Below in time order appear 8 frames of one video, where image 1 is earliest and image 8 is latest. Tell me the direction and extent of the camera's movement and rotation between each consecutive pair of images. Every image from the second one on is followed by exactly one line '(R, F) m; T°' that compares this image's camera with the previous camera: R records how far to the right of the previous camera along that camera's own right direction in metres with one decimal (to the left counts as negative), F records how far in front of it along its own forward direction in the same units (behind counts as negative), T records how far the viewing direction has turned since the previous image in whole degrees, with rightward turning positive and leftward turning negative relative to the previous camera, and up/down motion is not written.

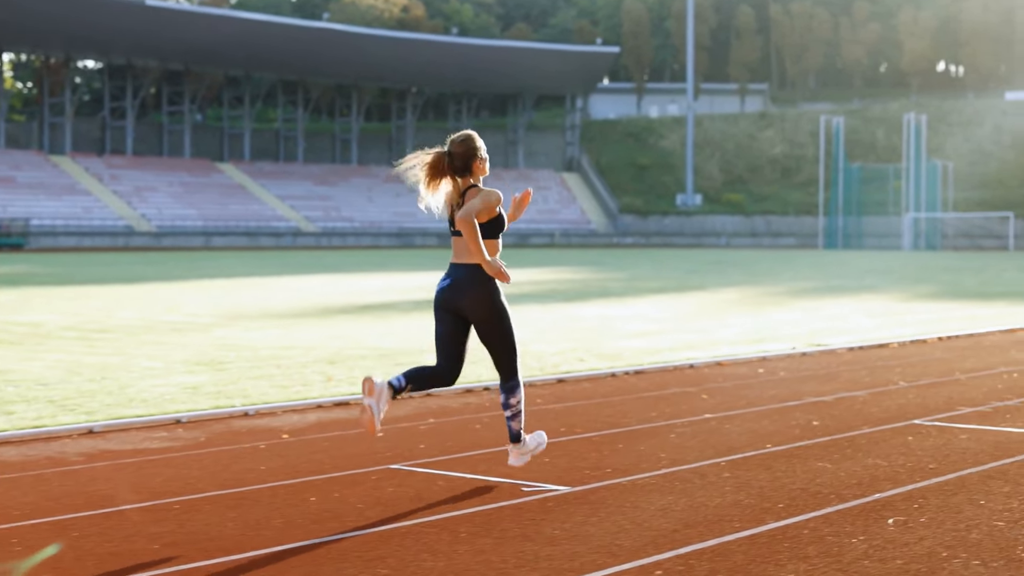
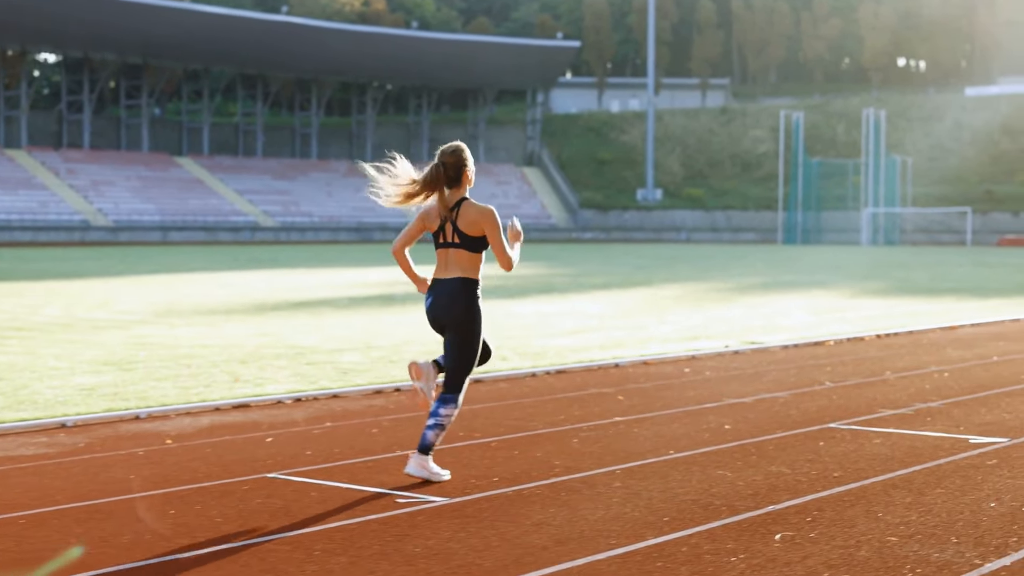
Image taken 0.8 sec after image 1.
(+0.3, +0.3) m; +1°
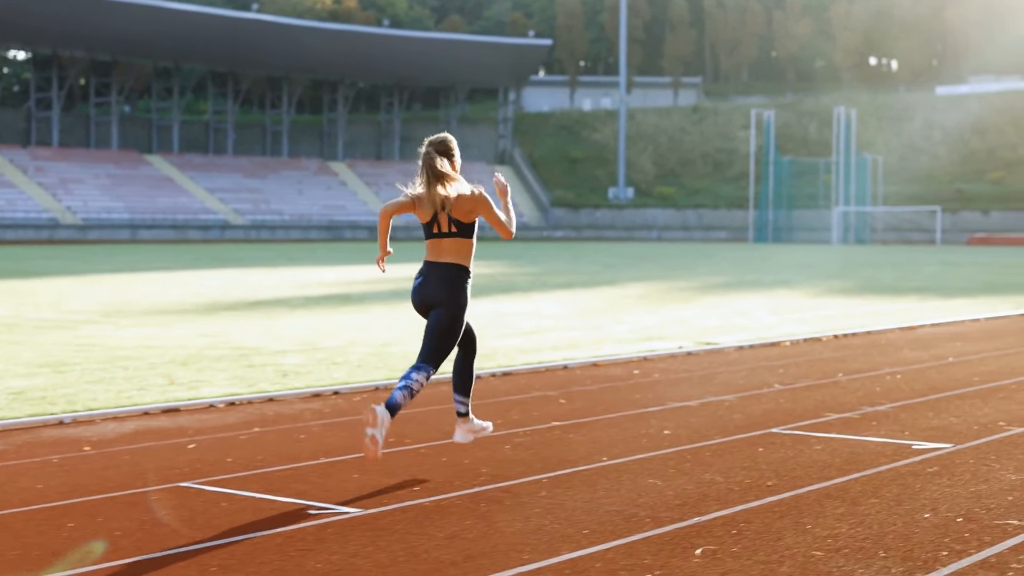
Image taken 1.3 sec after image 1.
(+0.2, +0.2) m; +1°
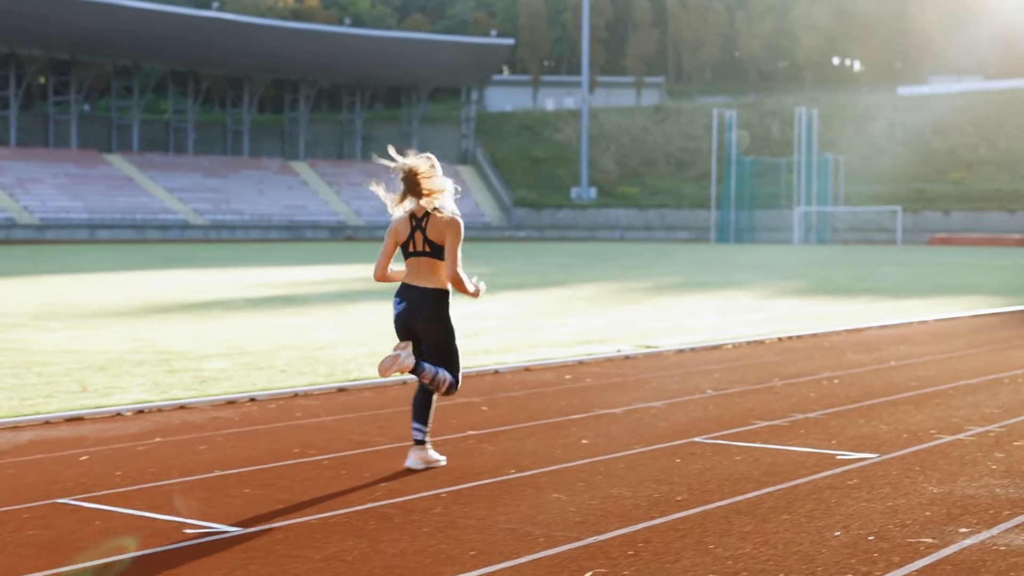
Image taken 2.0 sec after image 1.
(+0.2, +0.3) m; +1°
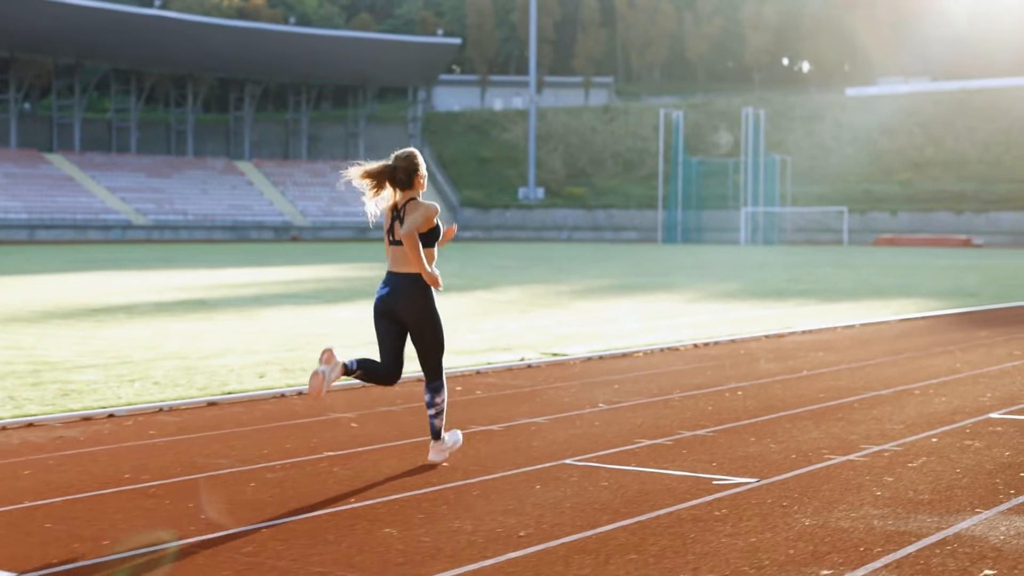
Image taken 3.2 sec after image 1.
(+0.3, +0.5) m; +2°
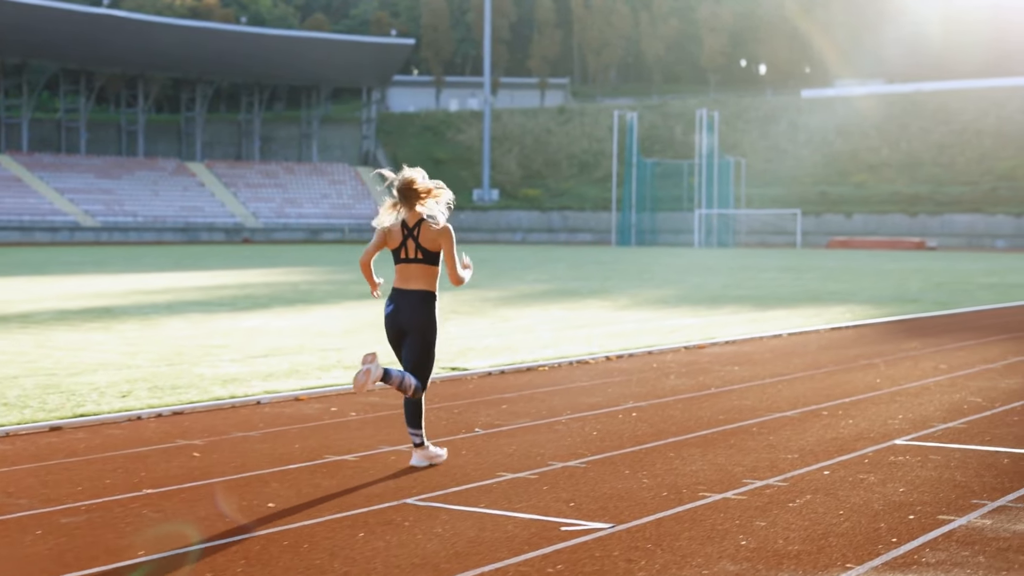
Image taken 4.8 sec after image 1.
(+0.4, +0.6) m; +1°
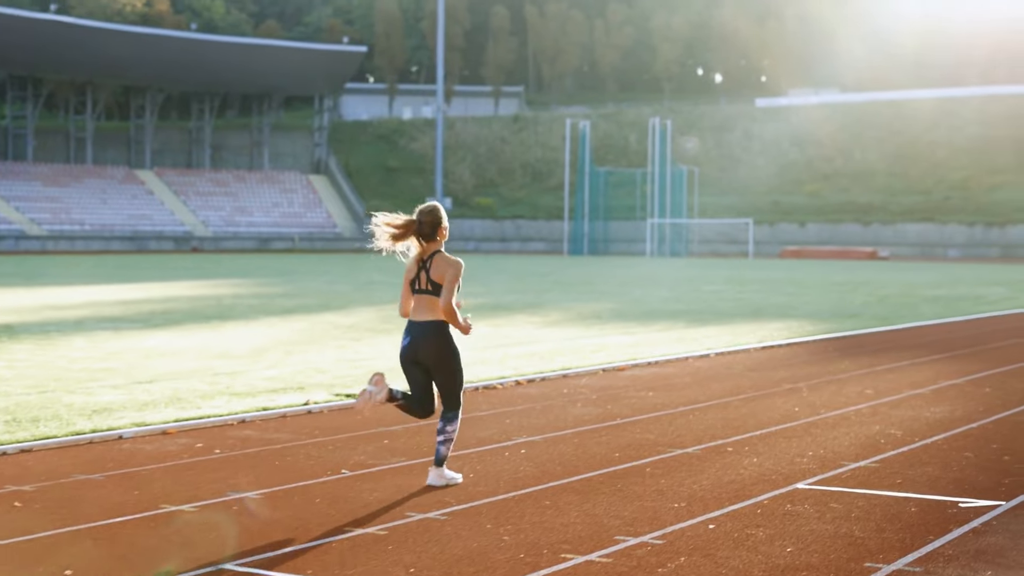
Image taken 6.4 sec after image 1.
(+0.3, +0.6) m; +1°
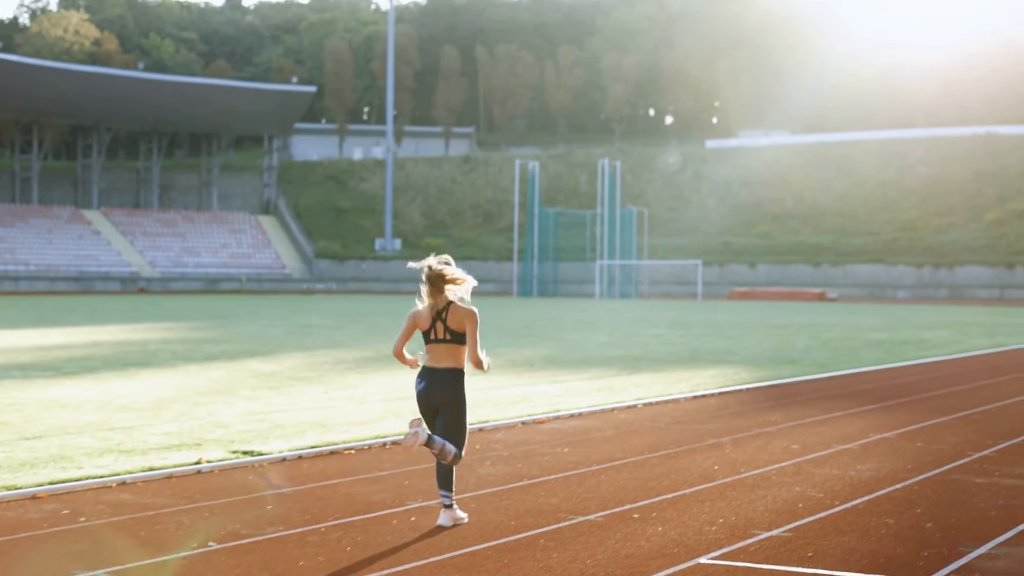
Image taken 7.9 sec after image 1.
(+0.3, +0.5) m; +1°
